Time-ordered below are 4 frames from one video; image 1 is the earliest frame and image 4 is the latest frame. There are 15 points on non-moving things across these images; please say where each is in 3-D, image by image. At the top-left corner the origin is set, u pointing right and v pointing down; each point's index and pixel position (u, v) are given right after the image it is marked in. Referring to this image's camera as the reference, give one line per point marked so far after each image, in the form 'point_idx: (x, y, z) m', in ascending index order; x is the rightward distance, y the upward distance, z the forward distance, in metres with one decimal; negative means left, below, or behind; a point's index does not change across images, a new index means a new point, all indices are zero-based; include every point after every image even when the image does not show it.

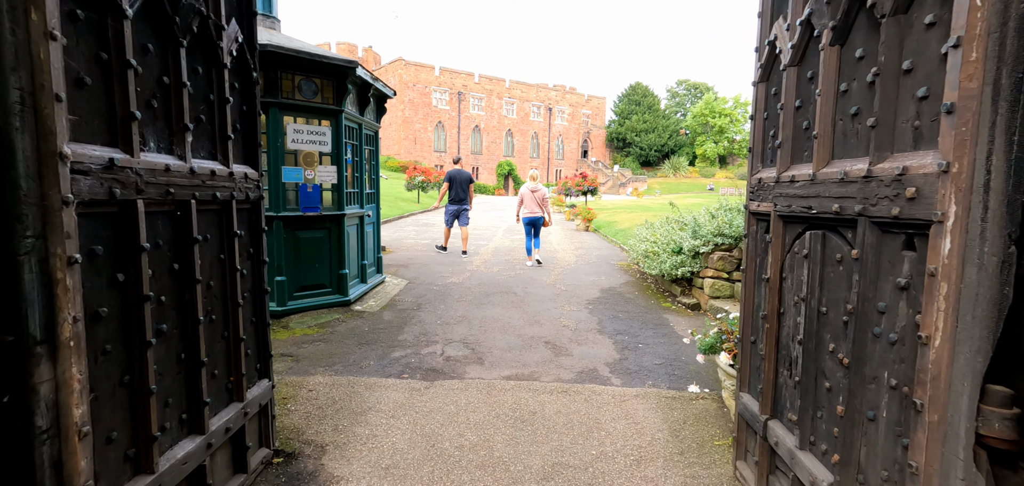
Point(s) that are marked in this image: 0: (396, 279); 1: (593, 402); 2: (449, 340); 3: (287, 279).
0: (-1.9, -0.6, +8.1) m
1: (+0.7, -1.3, +4.0) m
2: (-0.7, -1.1, +5.4) m
3: (-2.7, -0.4, +5.8) m
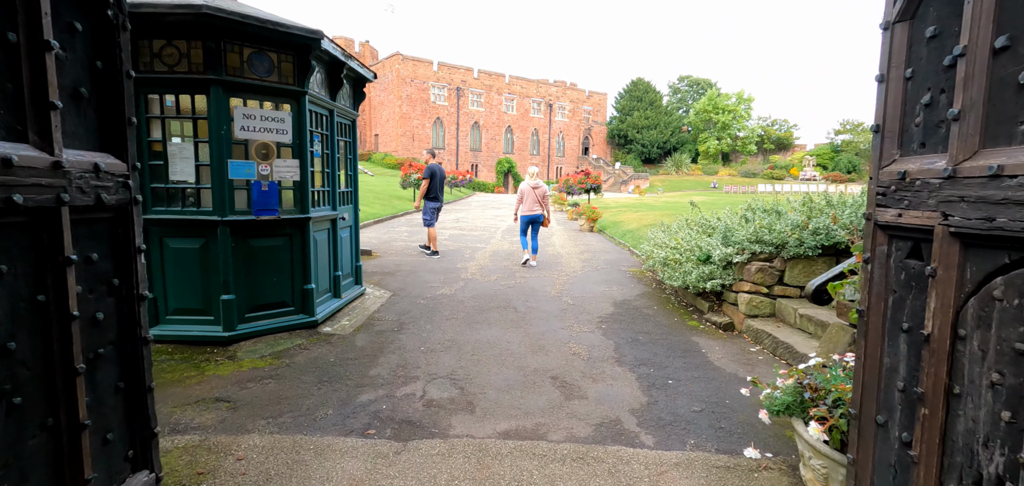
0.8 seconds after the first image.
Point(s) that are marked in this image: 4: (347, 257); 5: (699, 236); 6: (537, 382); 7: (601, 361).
0: (-1.9, -0.7, +7.1) m
1: (+0.7, -1.4, +3.0) m
2: (-0.7, -1.2, +4.3) m
3: (-2.7, -0.5, +4.8) m
4: (-2.2, -0.2, +6.4) m
5: (+2.6, +0.1, +6.9) m
6: (+0.2, -1.2, +4.2) m
7: (+0.9, -1.1, +4.7) m
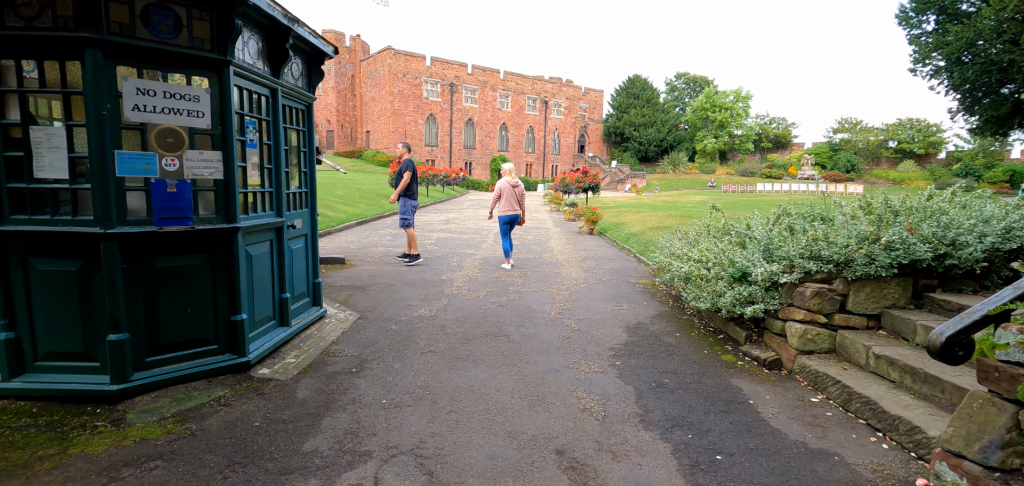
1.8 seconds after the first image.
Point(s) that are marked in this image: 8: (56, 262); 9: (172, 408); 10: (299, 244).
0: (-2.0, -0.8, +5.9) m
1: (+0.6, -1.6, +1.8) m
2: (-0.8, -1.3, +3.1) m
3: (-2.7, -0.7, +3.6) m
4: (-2.2, -0.3, +5.2) m
5: (+2.5, -0.1, +5.7) m
6: (+0.2, -1.3, +3.0) m
7: (+0.8, -1.3, +3.5) m
8: (-3.2, -0.1, +3.4) m
9: (-2.4, -1.2, +3.5) m
10: (-2.3, 0.0, +5.2) m
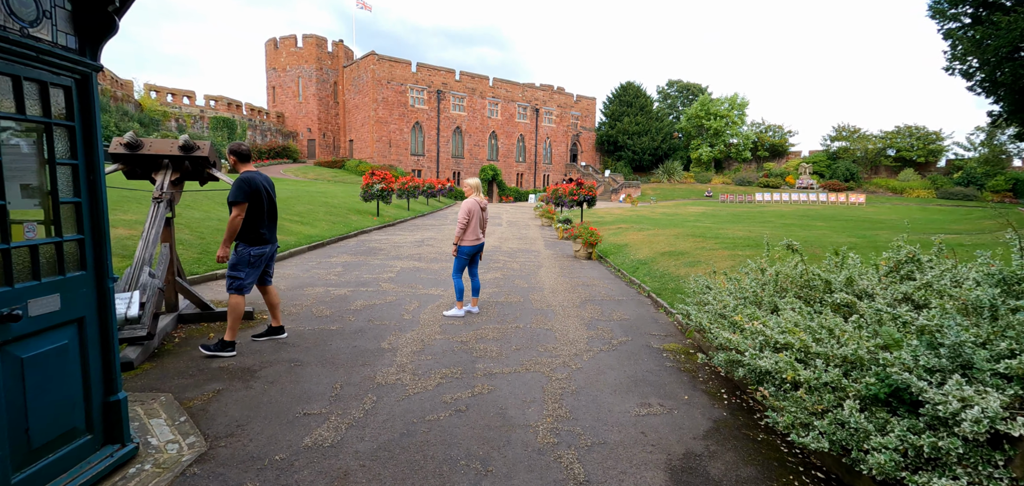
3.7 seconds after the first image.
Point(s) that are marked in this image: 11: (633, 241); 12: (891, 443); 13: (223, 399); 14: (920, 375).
0: (-2.3, -1.4, +3.4) m
1: (+0.4, -2.0, -0.7) m
2: (-1.0, -1.8, +0.6) m
3: (-3.0, -1.2, +1.1) m
4: (-2.5, -0.9, +2.7) m
5: (+2.2, -0.6, +3.3) m
6: (-0.1, -1.8, +0.6) m
7: (+0.5, -1.8, +1.1) m
8: (-3.4, -0.6, +0.9) m
9: (-2.6, -1.7, +0.9) m
10: (-2.5, -0.5, +2.7) m
11: (+3.5, +0.1, +14.3) m
12: (+2.0, -1.0, +2.5) m
13: (-2.5, -1.3, +4.2) m
14: (+2.2, -0.7, +2.7) m
